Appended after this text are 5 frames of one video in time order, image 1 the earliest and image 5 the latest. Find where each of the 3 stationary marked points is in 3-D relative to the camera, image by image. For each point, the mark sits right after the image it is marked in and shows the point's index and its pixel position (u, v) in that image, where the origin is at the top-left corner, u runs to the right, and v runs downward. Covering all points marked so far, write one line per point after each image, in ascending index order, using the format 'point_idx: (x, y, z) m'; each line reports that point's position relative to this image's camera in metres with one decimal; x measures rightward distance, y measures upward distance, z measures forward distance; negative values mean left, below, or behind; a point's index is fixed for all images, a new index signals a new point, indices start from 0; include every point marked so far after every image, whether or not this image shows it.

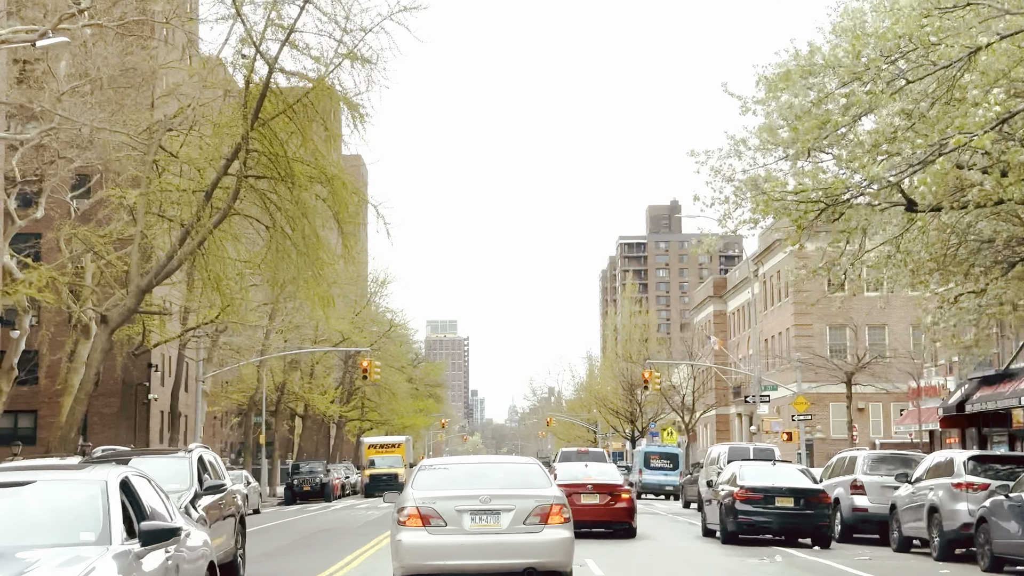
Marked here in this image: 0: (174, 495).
0: (-3.6, -2.2, +13.6) m
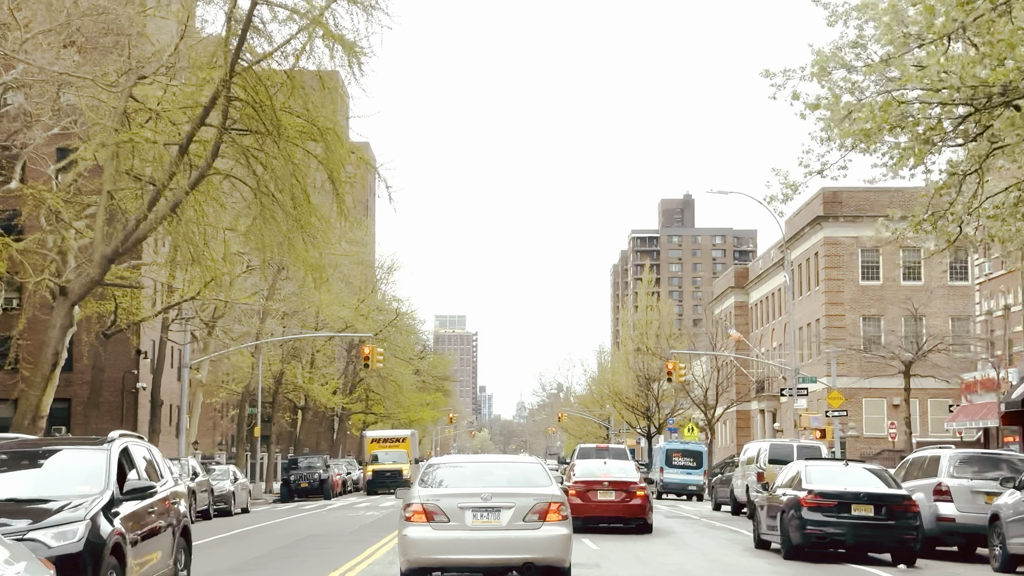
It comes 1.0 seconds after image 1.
0: (-3.4, -1.7, +10.0) m
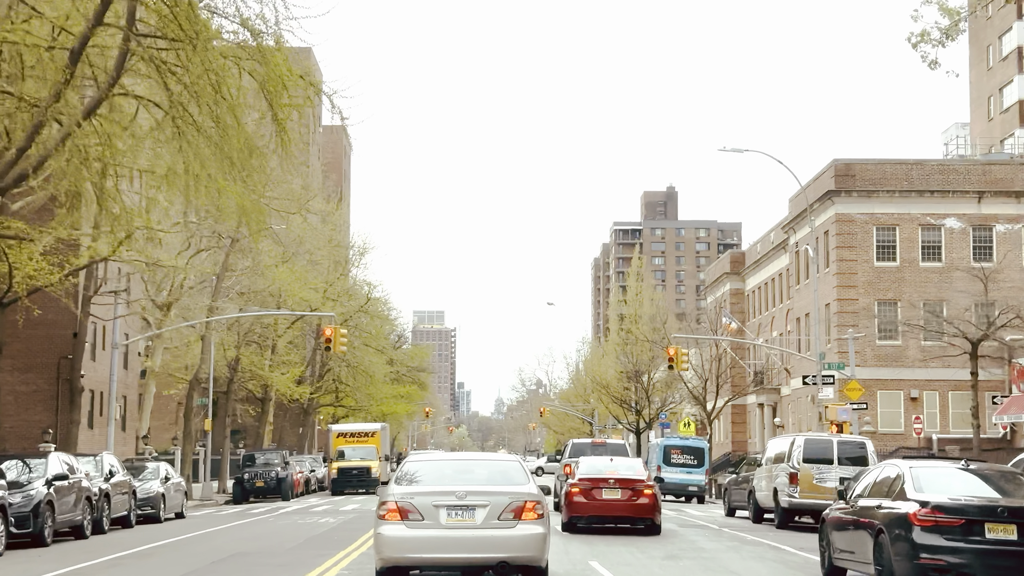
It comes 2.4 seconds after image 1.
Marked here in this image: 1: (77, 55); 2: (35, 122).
0: (-3.4, -0.9, +4.6) m
1: (-6.5, +3.5, +19.1) m
2: (-7.5, +2.6, +19.9) m
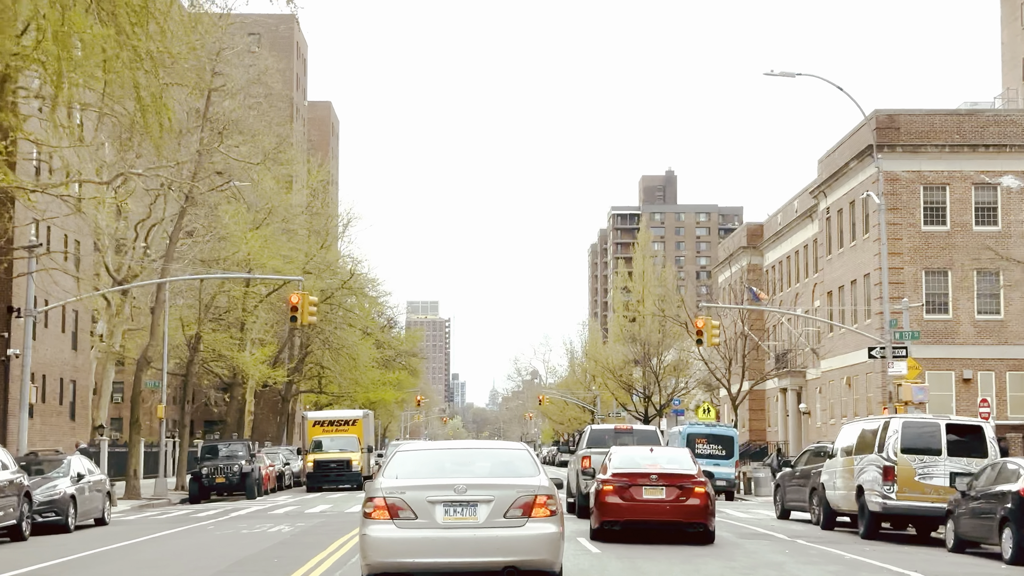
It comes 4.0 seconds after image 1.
0: (-3.2, -0.1, -1.6) m
1: (-6.4, +4.4, +12.8) m
2: (-7.4, +3.6, +13.7) m
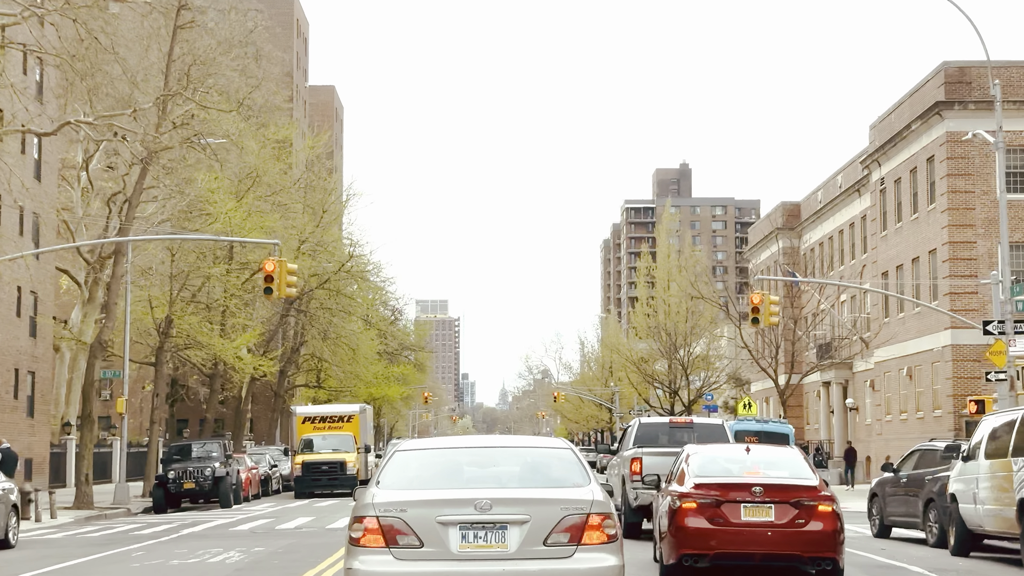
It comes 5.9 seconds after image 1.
0: (-2.9, +0.6, -7.3) m
1: (-6.1, +5.1, +7.1) m
2: (-7.0, +4.3, +8.0) m
